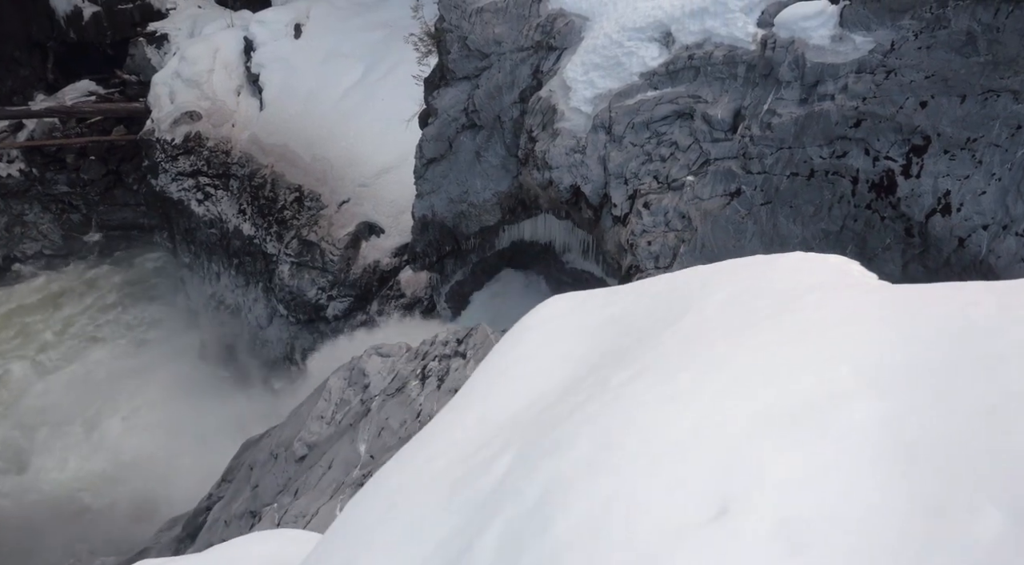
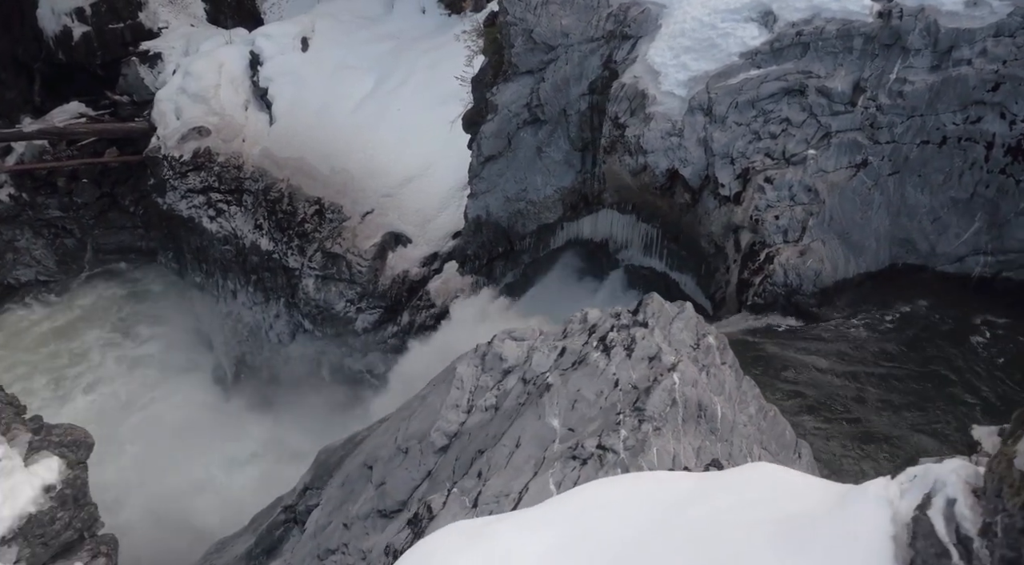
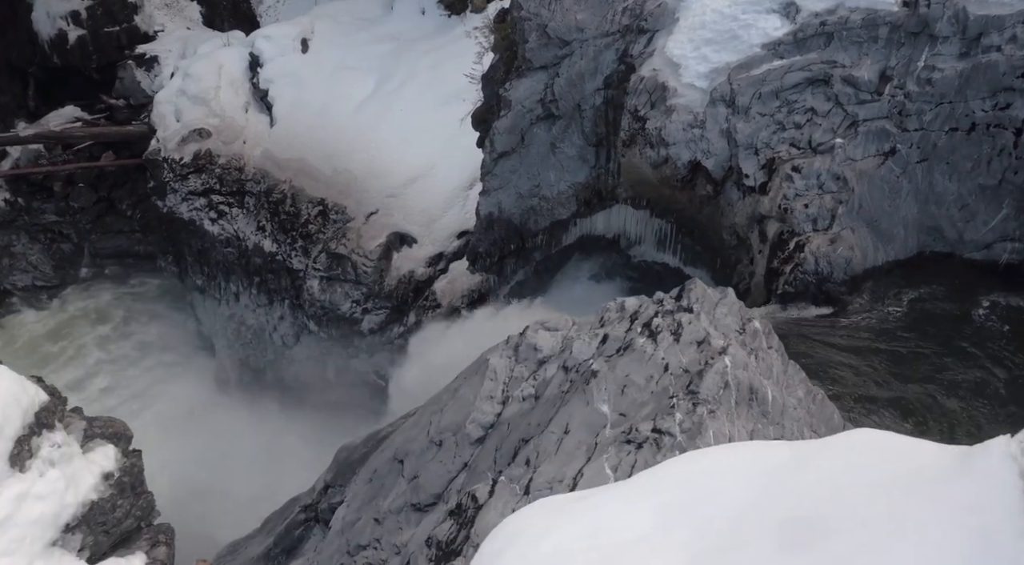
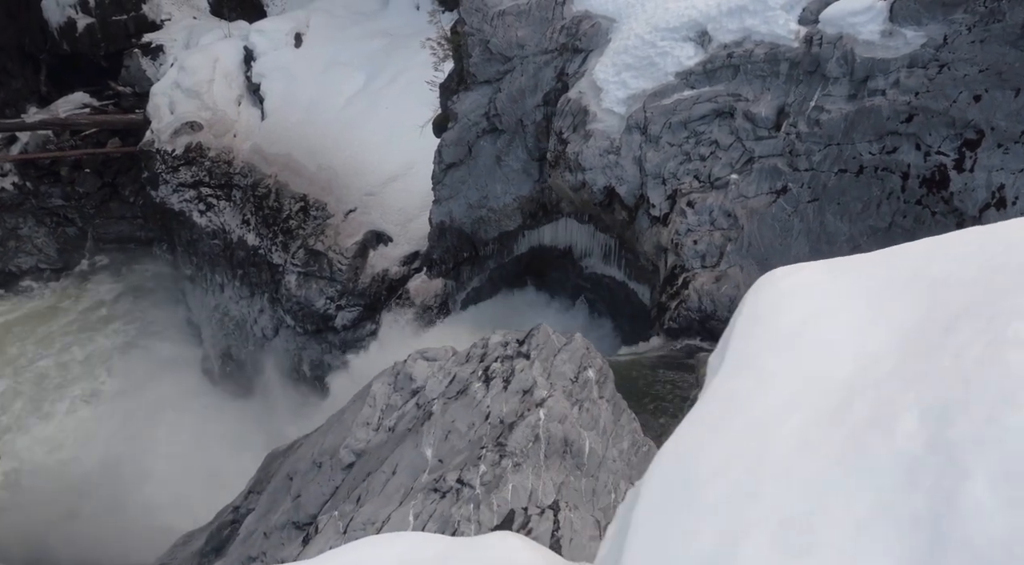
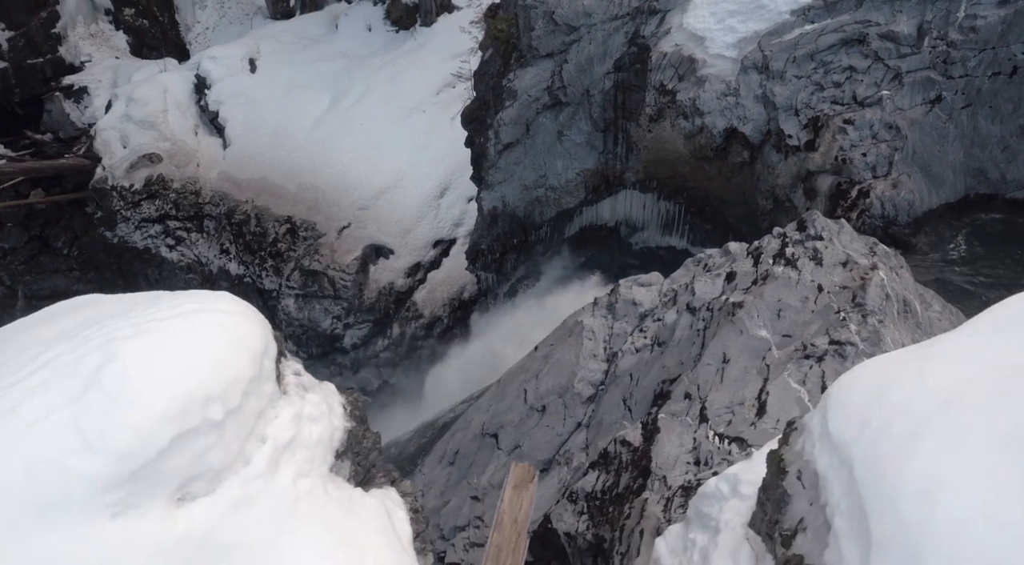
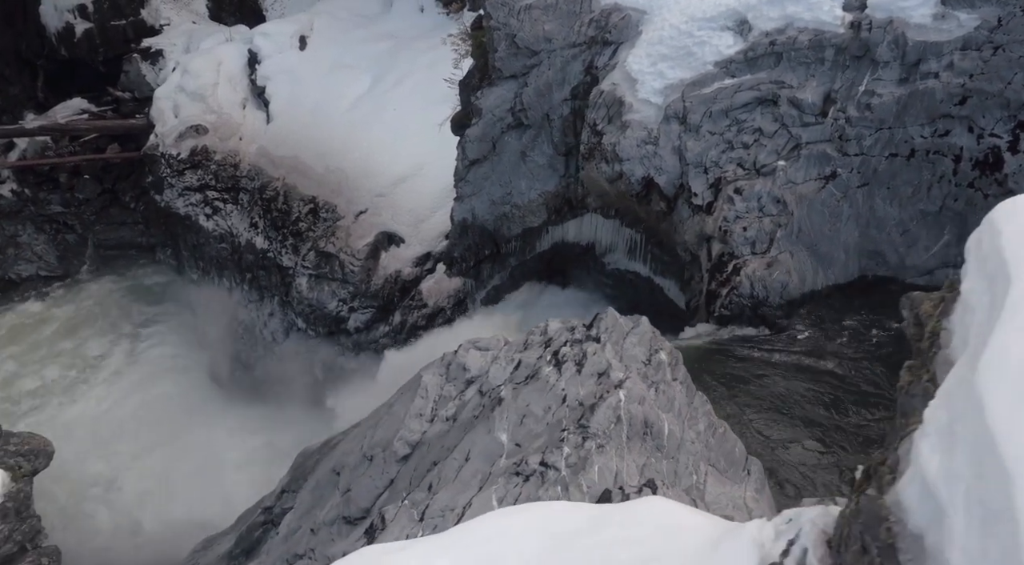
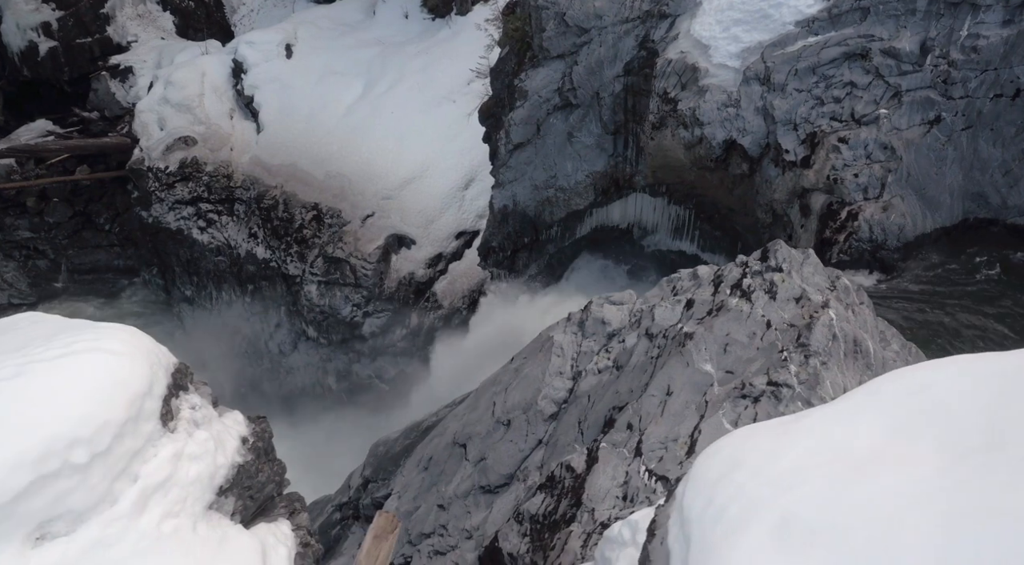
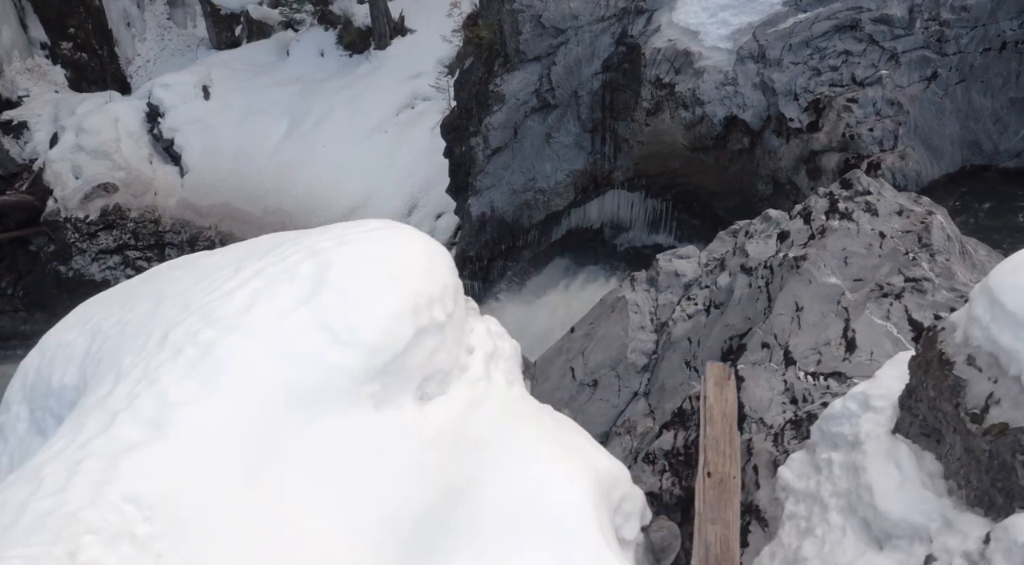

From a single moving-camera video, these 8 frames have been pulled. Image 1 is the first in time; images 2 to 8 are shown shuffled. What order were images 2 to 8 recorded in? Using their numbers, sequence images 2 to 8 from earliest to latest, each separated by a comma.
4, 6, 2, 3, 7, 5, 8
